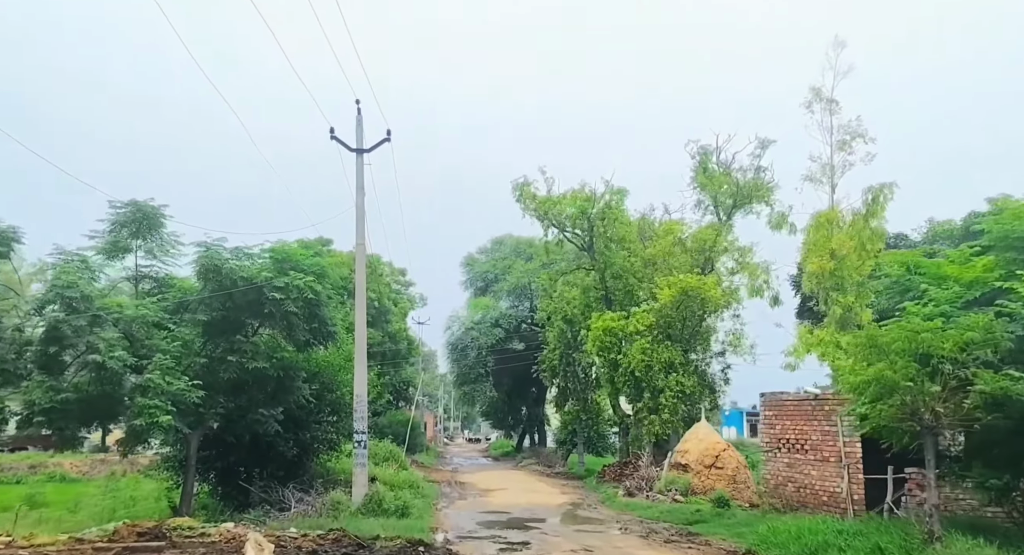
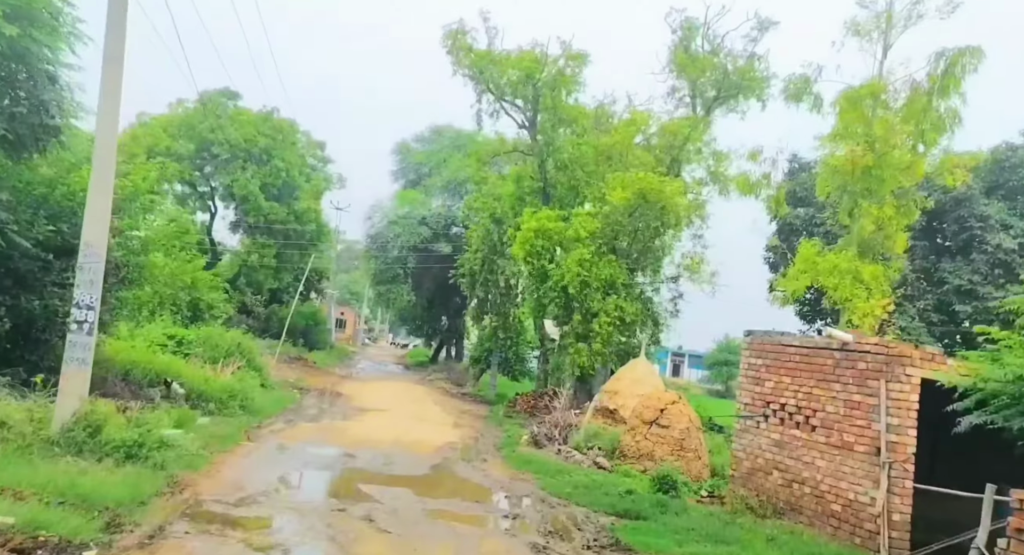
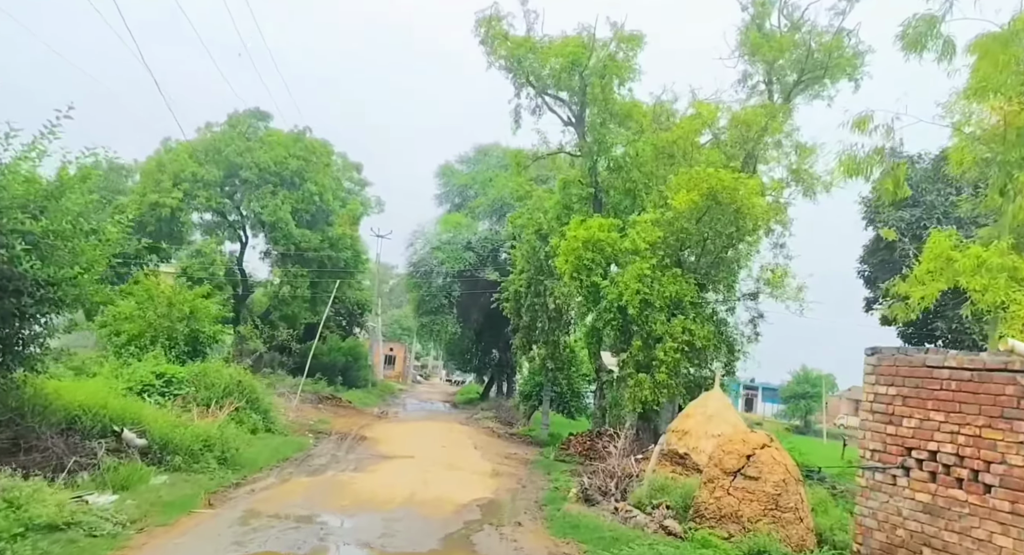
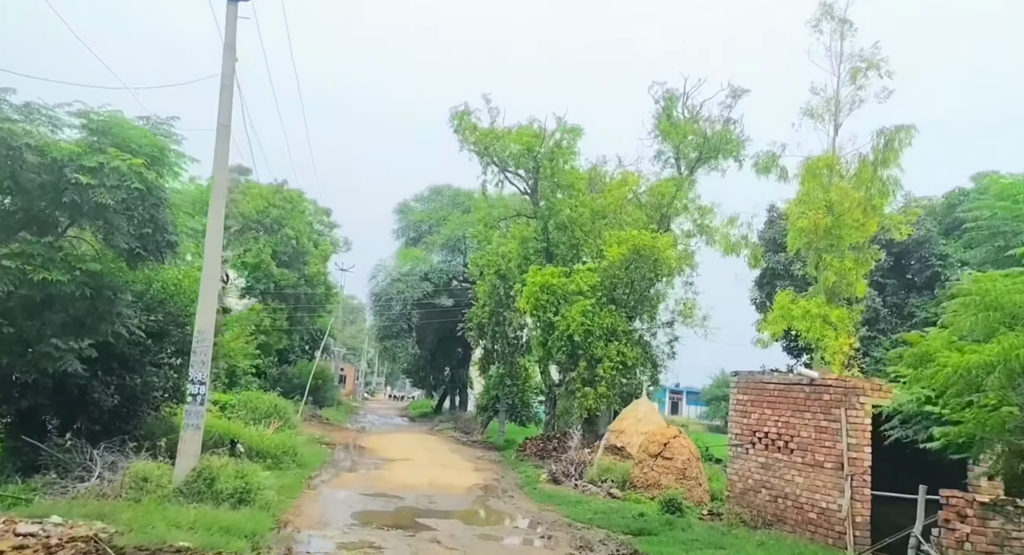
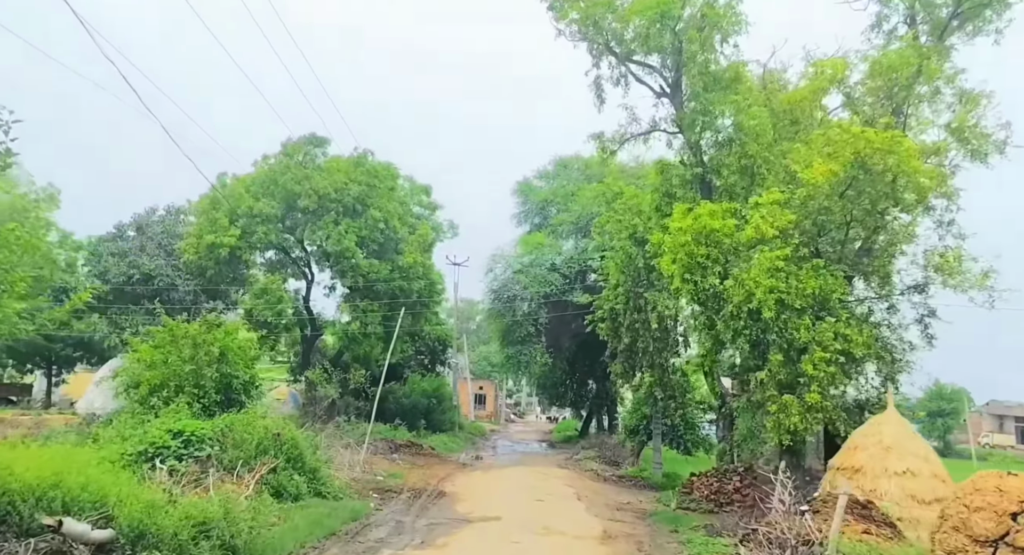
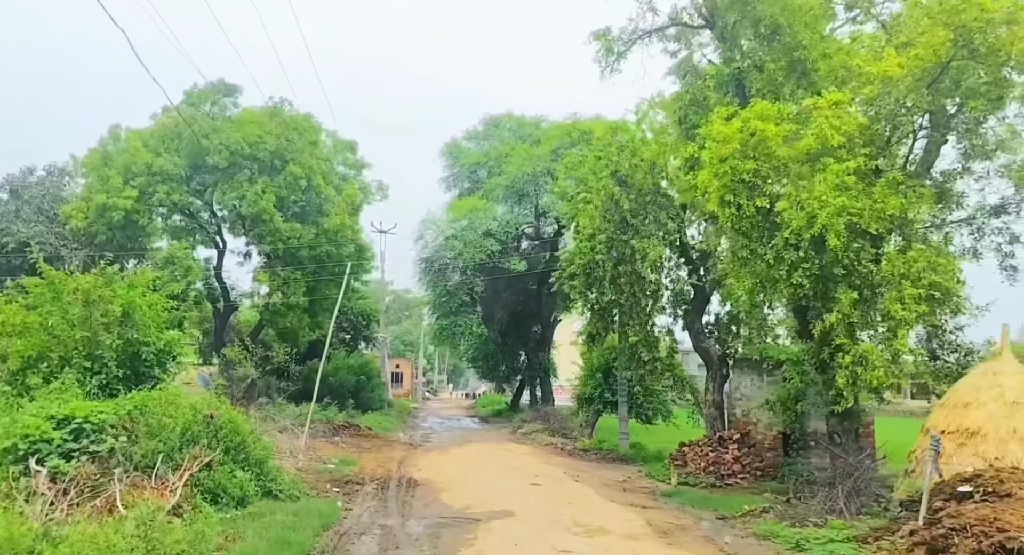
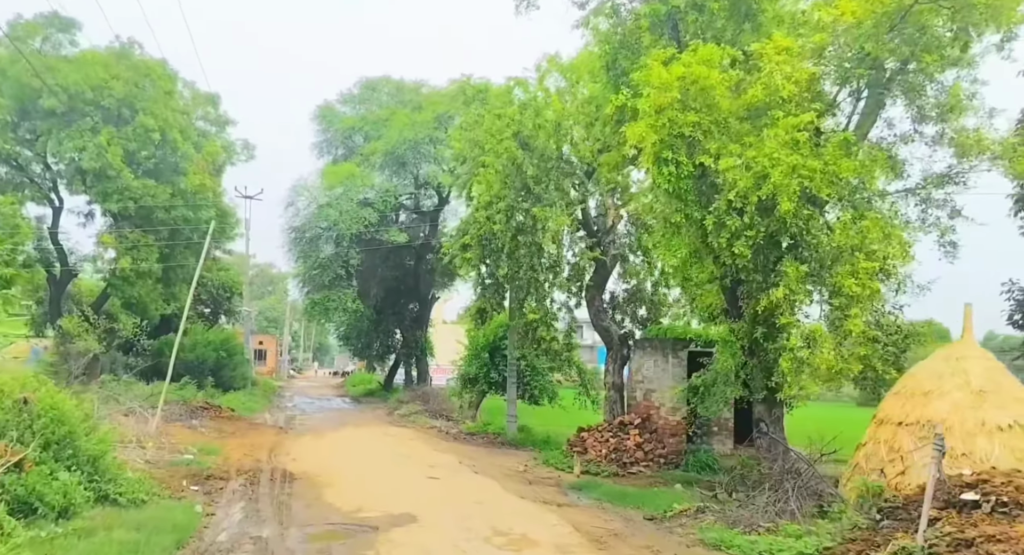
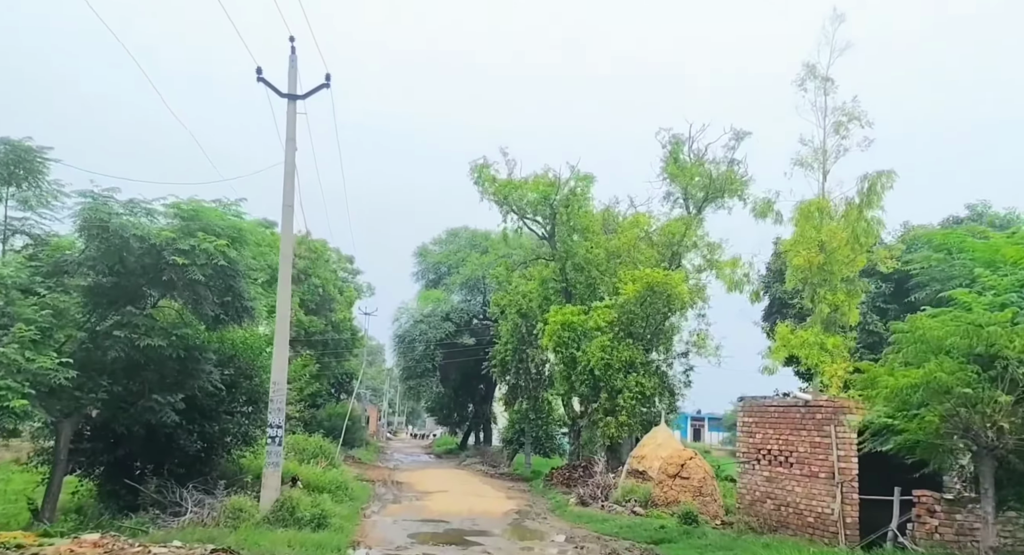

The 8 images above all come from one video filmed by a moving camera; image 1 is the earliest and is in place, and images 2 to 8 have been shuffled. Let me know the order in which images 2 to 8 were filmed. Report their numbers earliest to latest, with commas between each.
8, 4, 2, 3, 5, 6, 7
